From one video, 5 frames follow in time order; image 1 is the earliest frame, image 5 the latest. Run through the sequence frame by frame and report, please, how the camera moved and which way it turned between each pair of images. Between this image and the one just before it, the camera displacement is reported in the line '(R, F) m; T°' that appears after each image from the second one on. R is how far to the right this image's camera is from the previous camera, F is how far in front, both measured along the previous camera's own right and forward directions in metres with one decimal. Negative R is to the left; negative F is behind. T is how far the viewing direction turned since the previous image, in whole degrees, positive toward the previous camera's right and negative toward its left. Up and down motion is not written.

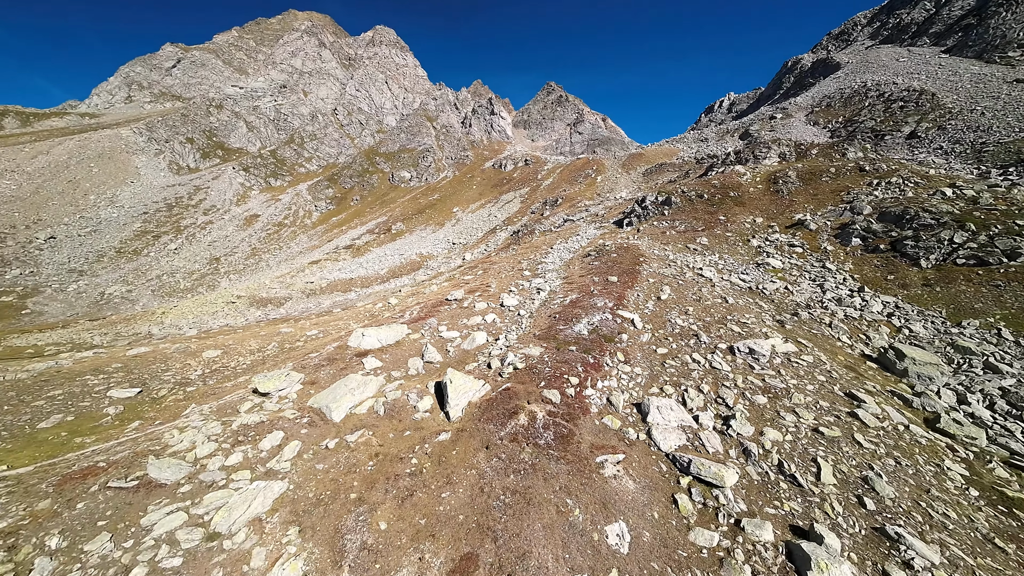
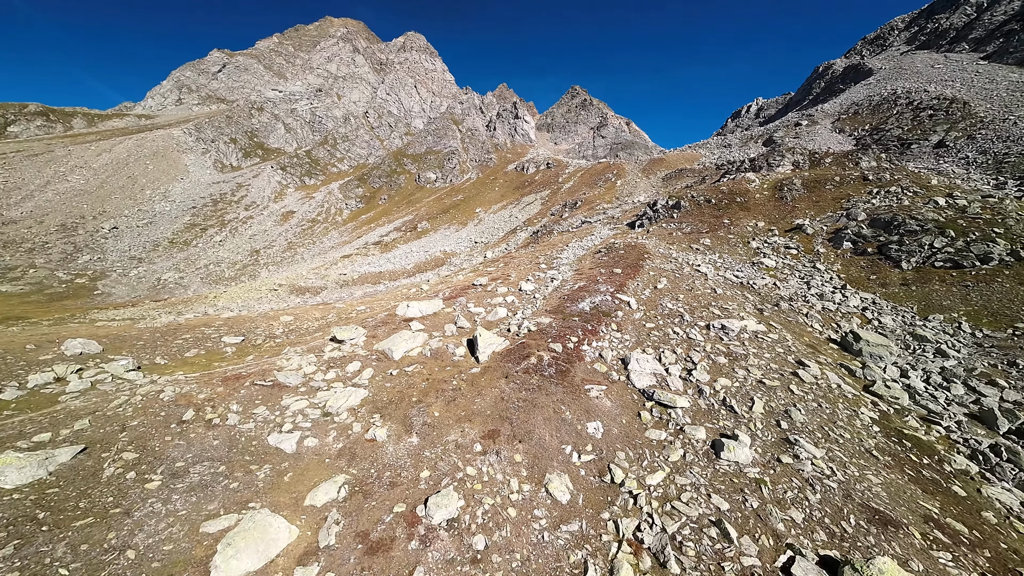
(+0.1, -3.3) m; -3°
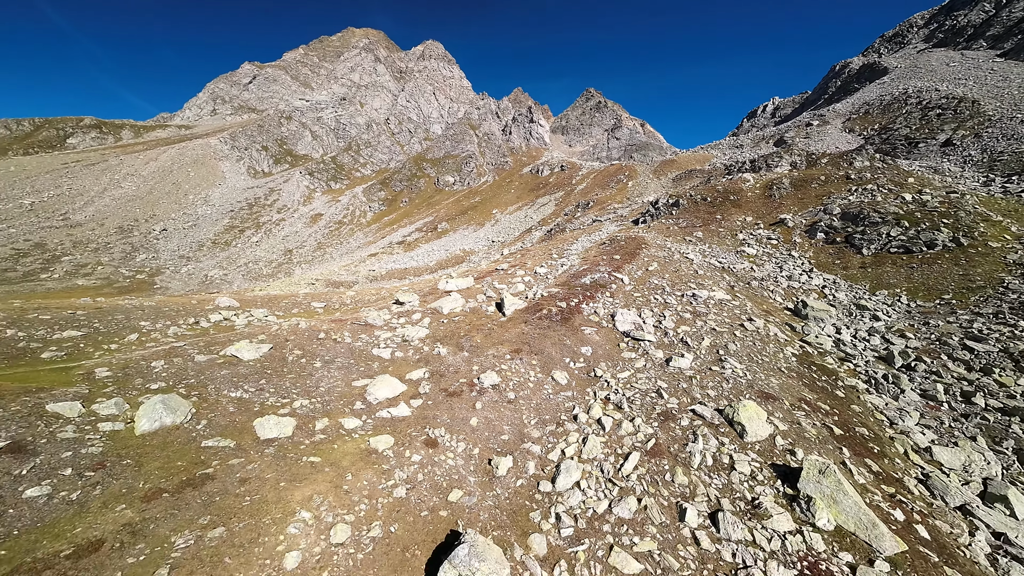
(-0.1, -4.8) m; -2°
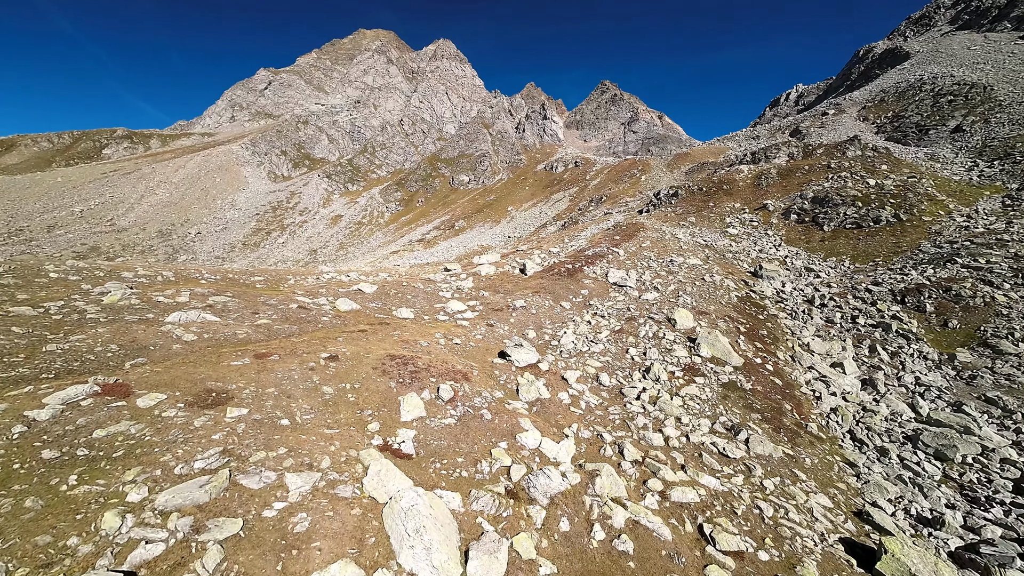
(-0.3, -6.8) m; -3°
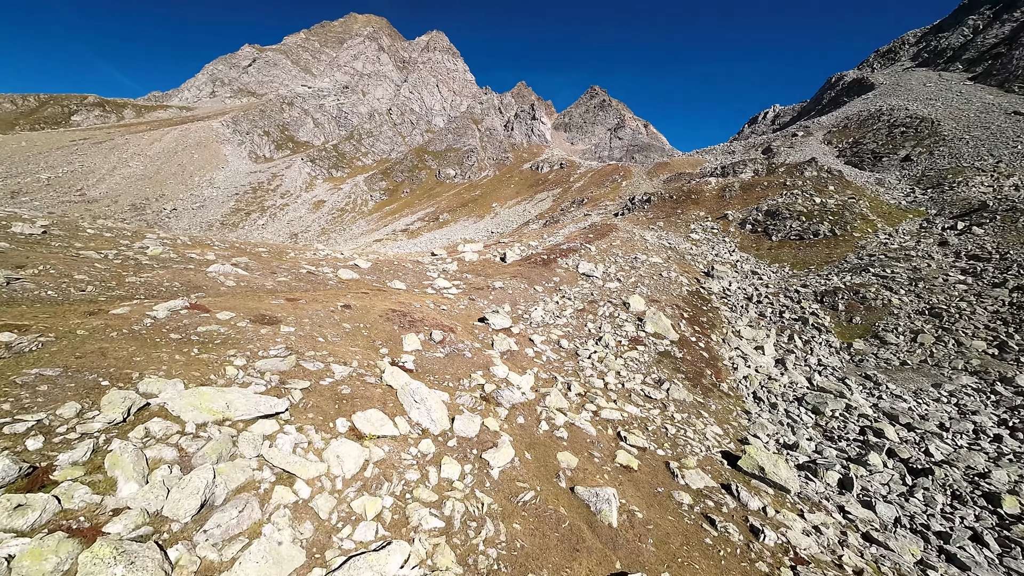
(0.0, -2.5) m; +3°
